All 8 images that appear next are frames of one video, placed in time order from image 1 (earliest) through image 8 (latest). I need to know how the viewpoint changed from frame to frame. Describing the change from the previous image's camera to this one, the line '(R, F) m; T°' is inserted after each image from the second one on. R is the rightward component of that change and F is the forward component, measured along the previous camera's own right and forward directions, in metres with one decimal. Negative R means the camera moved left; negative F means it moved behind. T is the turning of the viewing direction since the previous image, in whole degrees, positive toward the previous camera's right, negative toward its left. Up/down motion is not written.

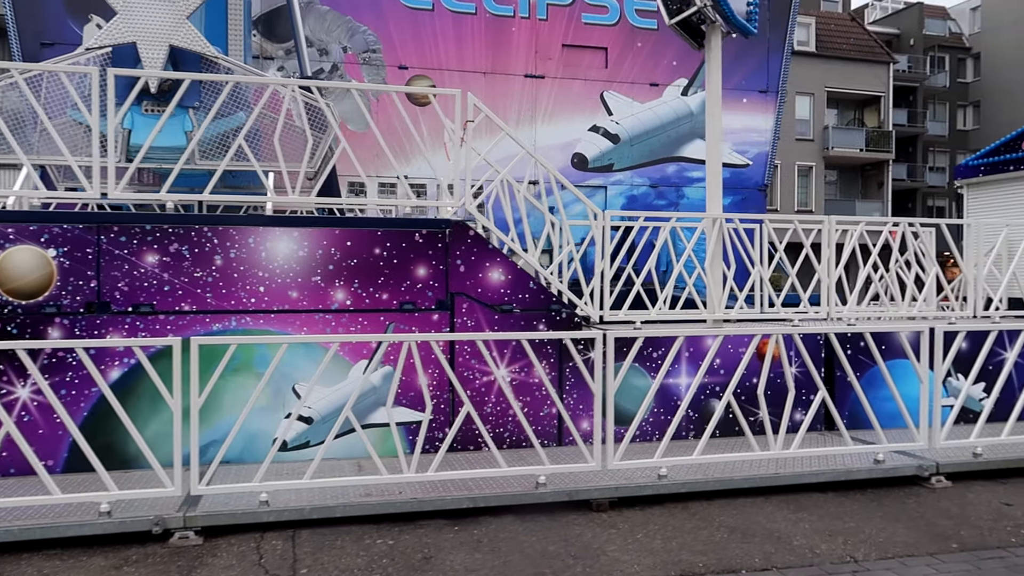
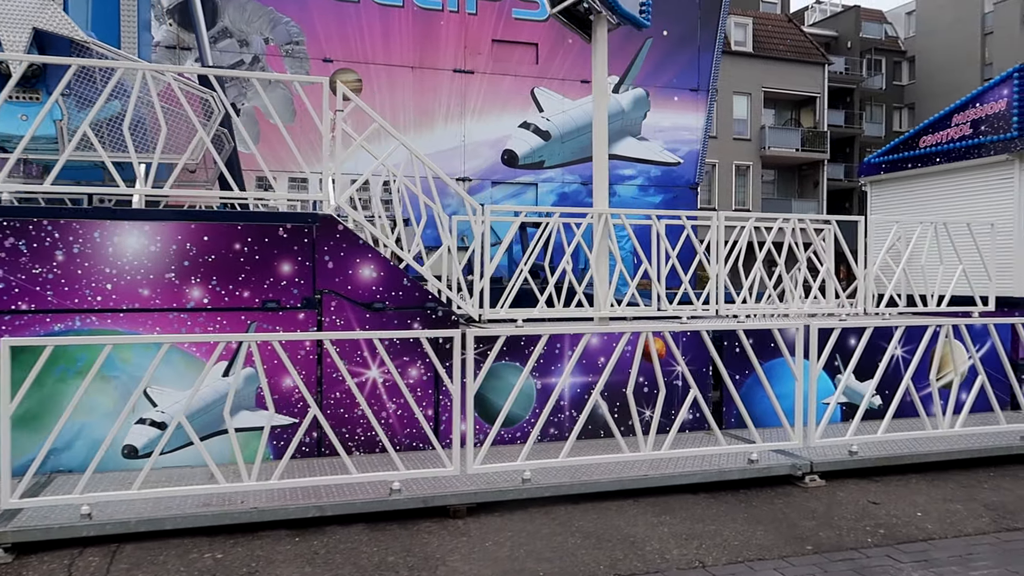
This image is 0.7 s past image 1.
(+0.6, +0.2) m; +3°
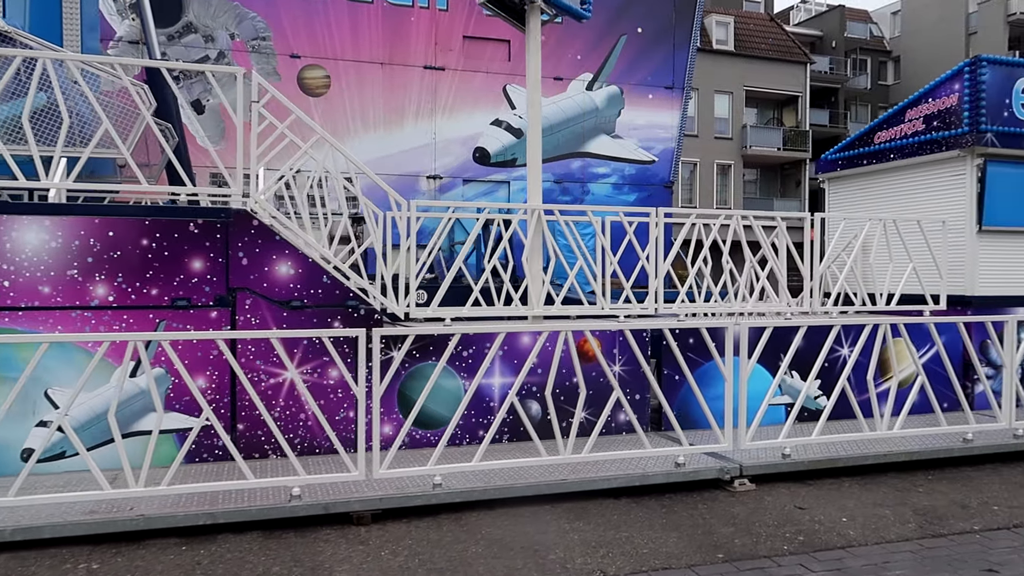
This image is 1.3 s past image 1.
(+0.5, +0.2) m; 0°
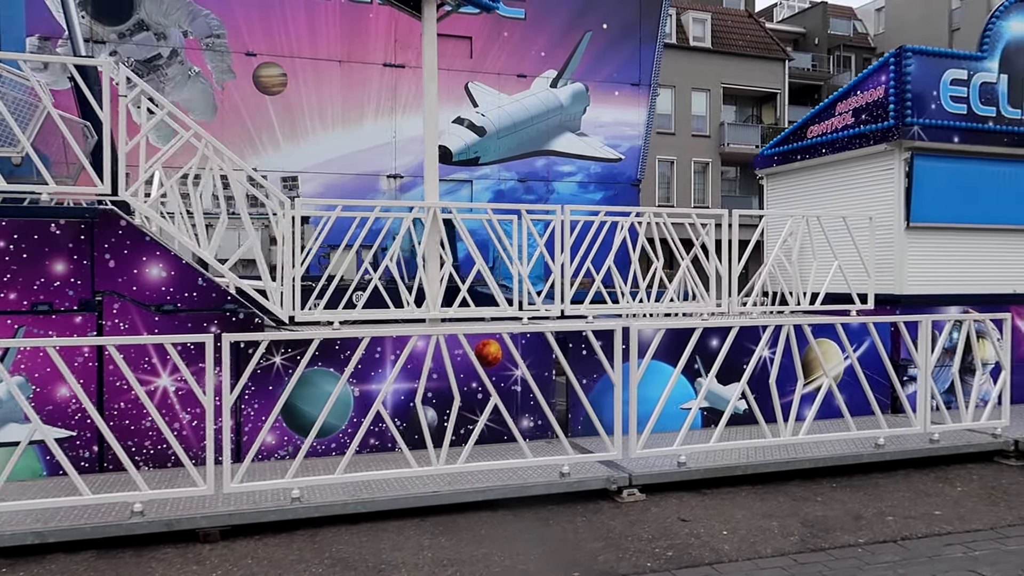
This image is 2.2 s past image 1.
(+0.8, +0.2) m; 0°
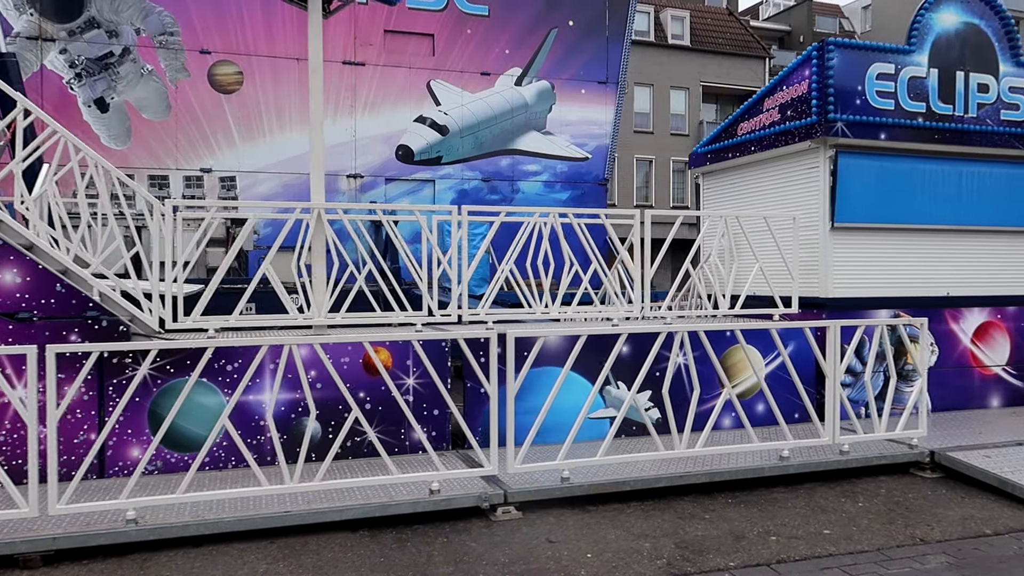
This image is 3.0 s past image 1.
(+0.8, +0.3) m; 0°
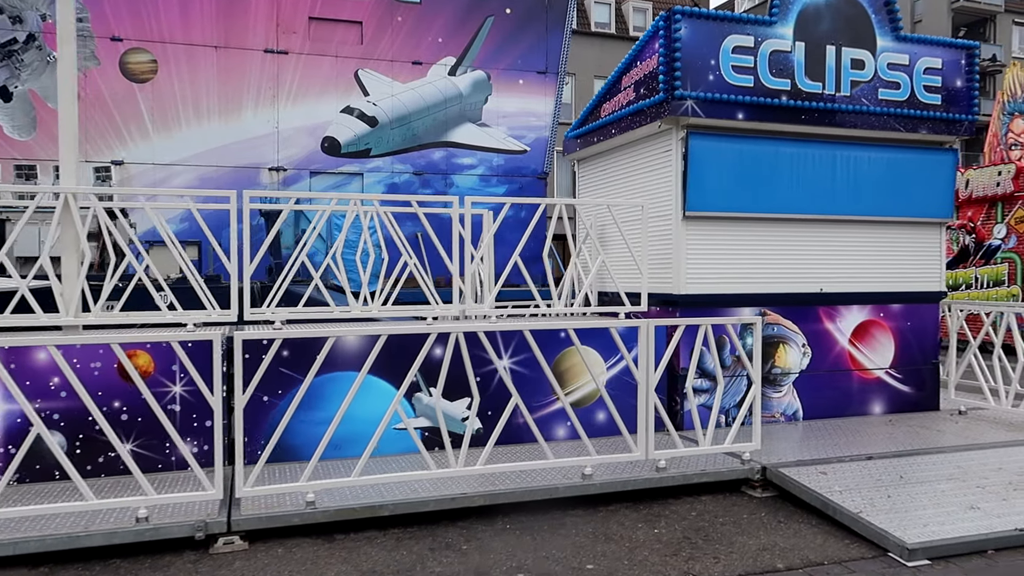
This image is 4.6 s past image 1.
(+1.4, +0.6) m; 0°
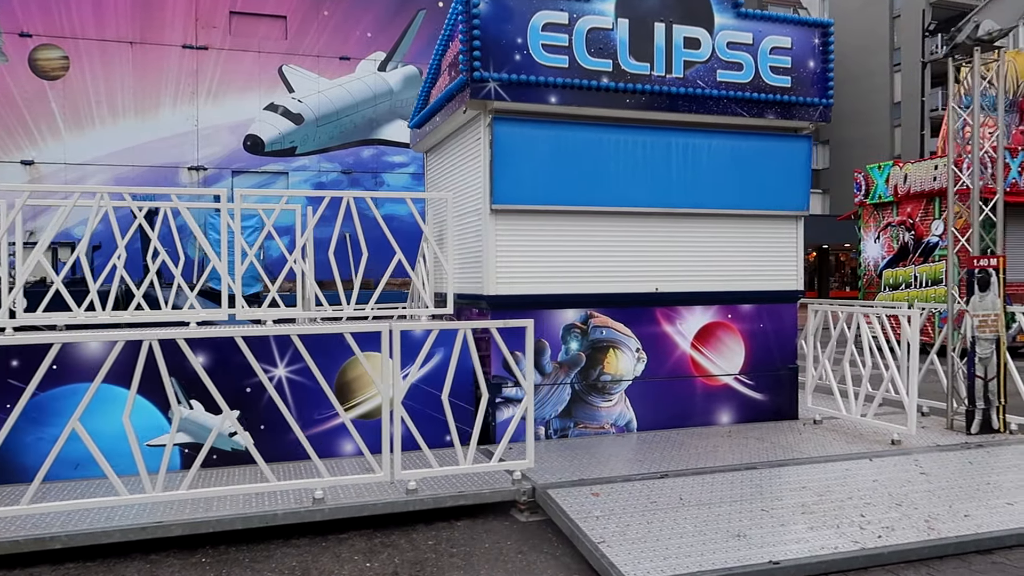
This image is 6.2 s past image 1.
(+1.5, +0.5) m; 0°
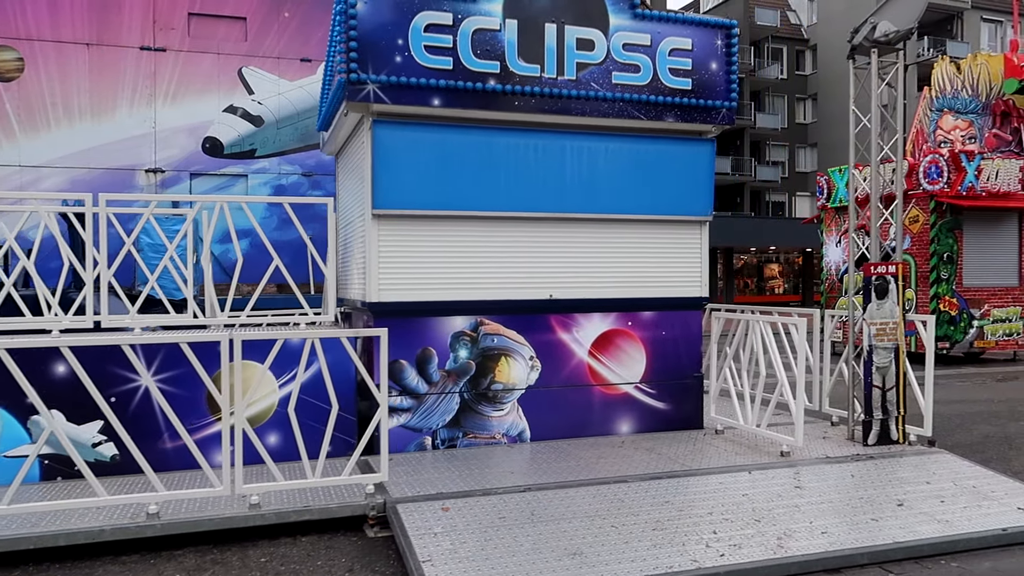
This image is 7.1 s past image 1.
(+0.9, +0.1) m; 0°
